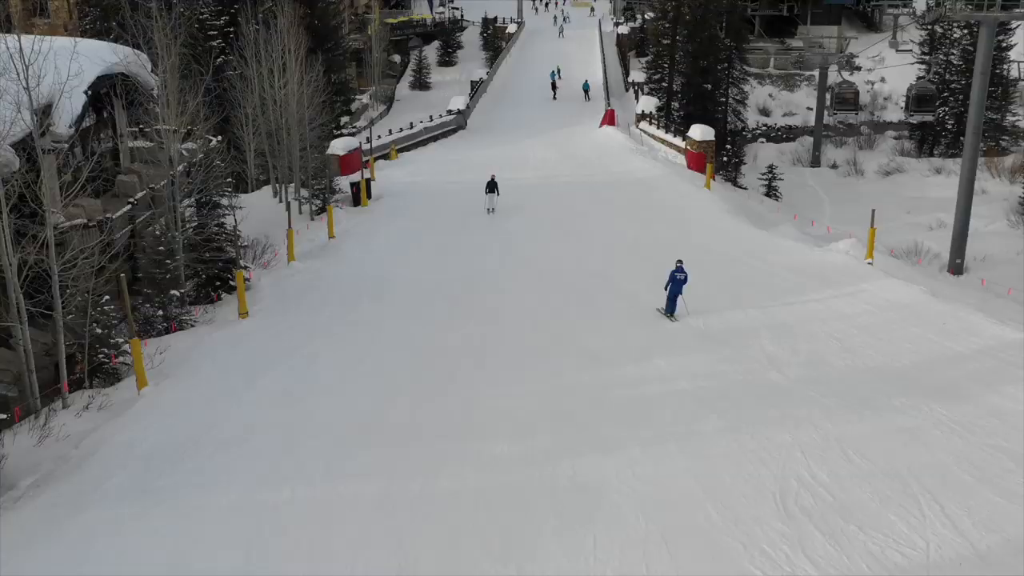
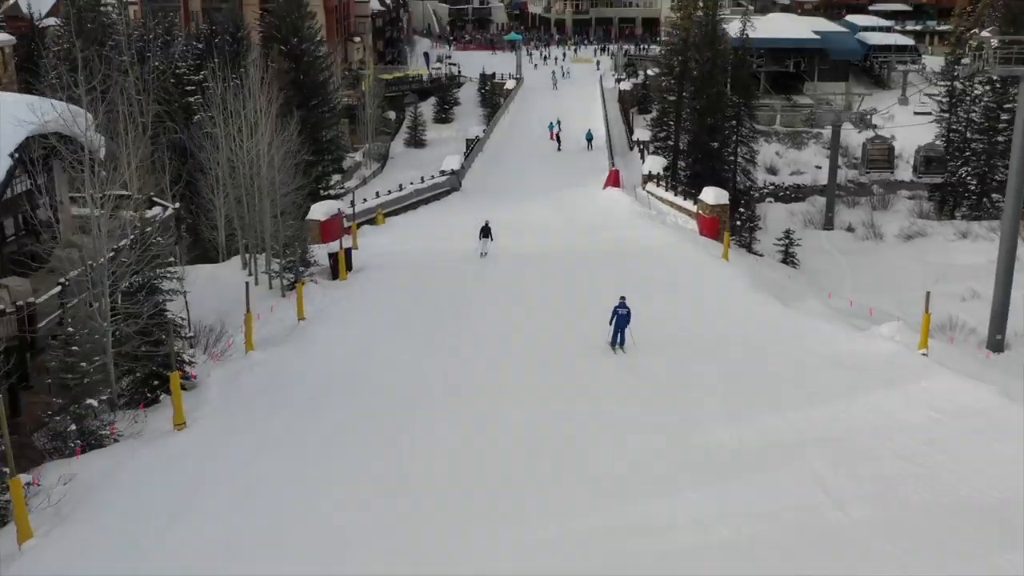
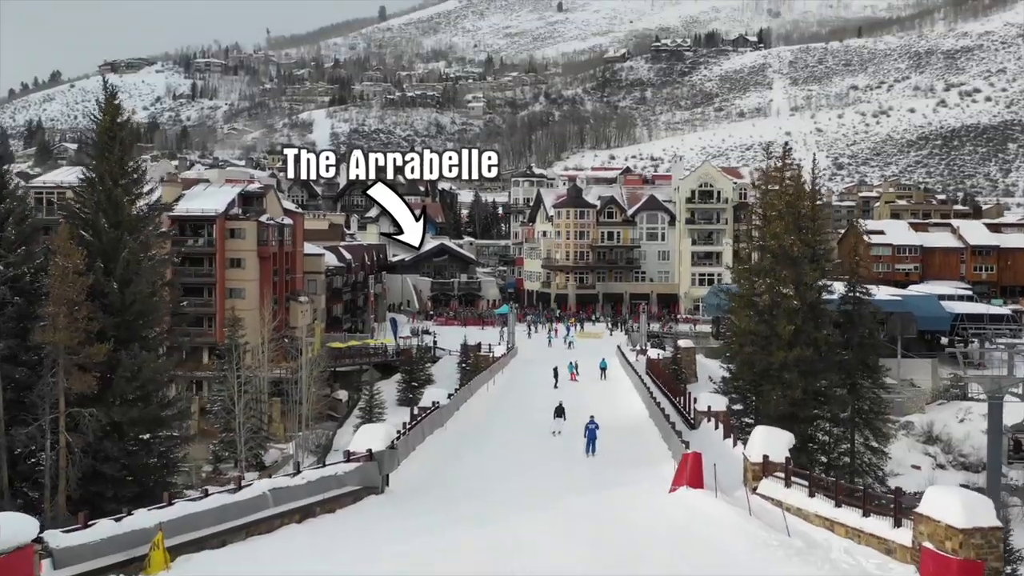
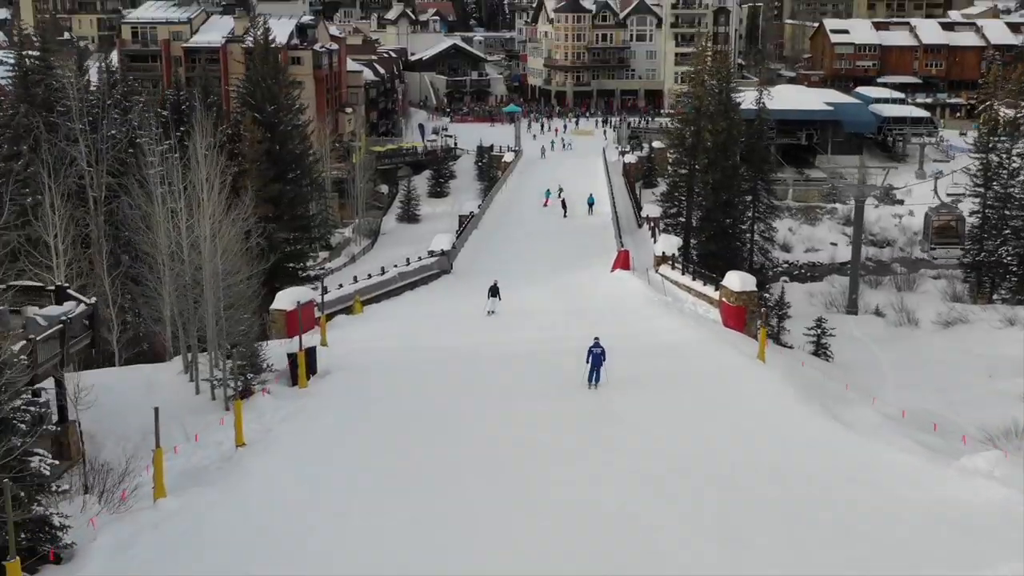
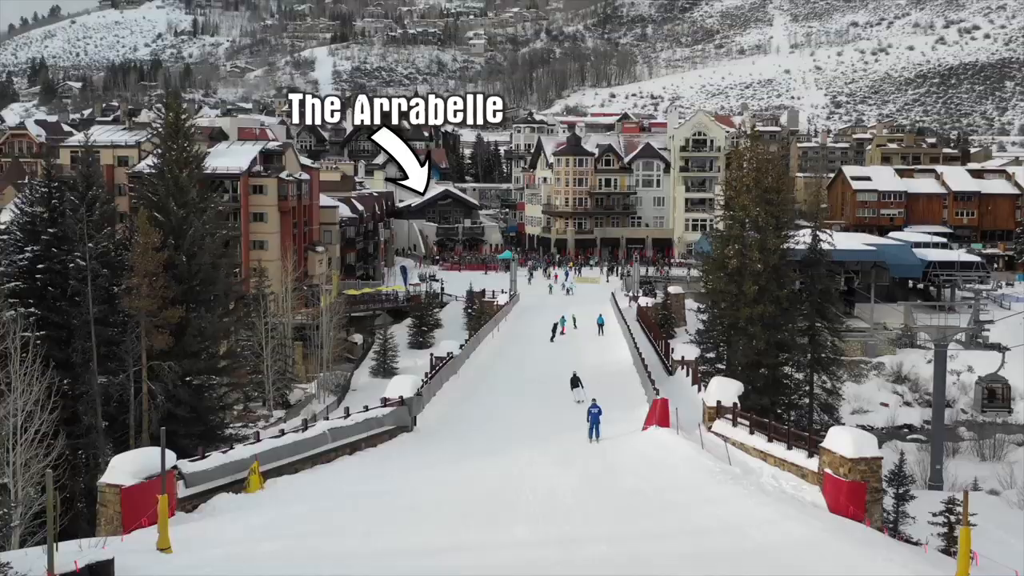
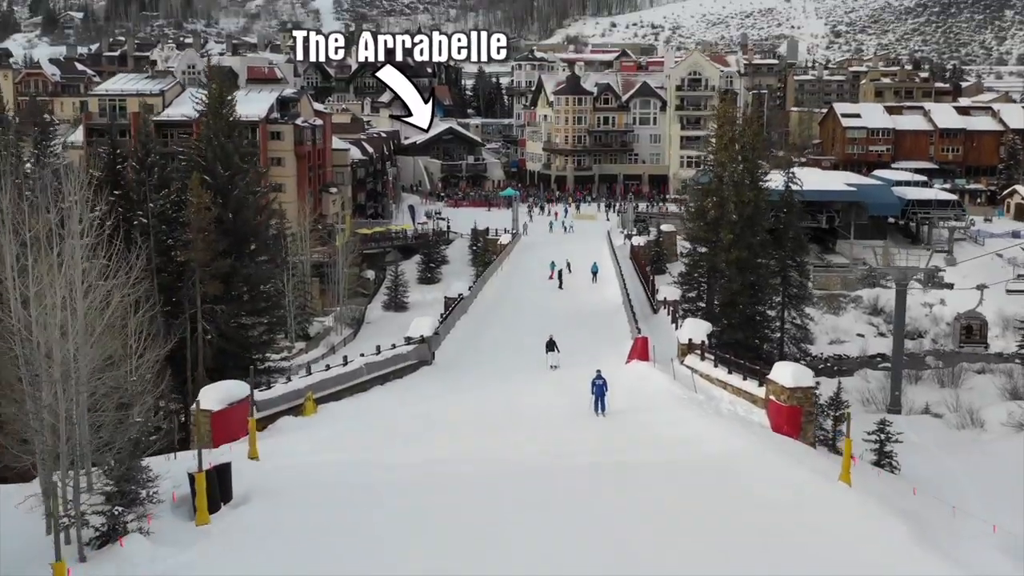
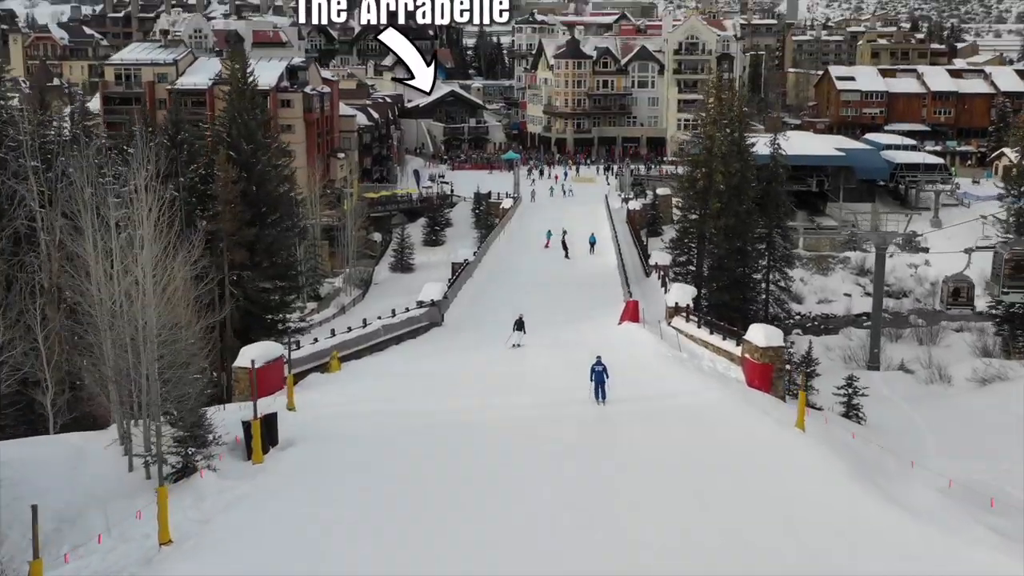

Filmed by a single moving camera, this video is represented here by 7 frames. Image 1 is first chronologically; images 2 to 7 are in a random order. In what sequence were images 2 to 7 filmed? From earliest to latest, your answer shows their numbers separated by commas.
2, 4, 7, 6, 5, 3
